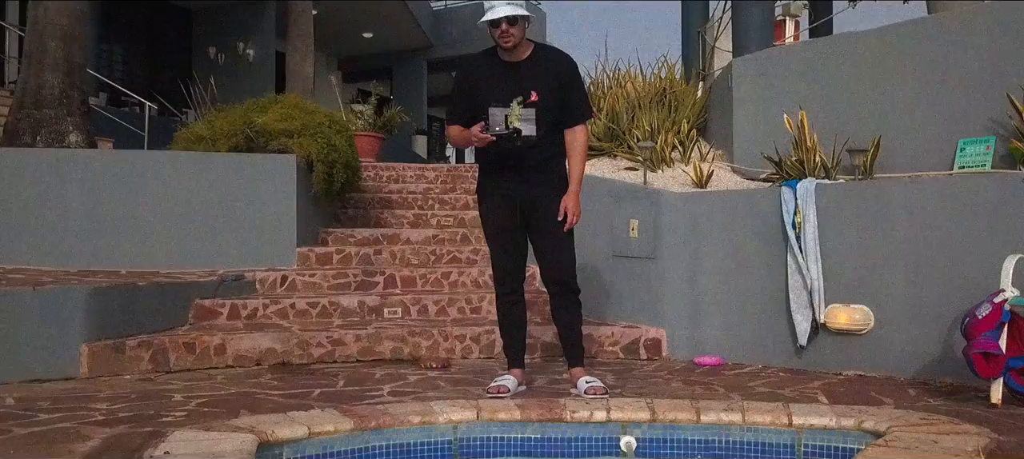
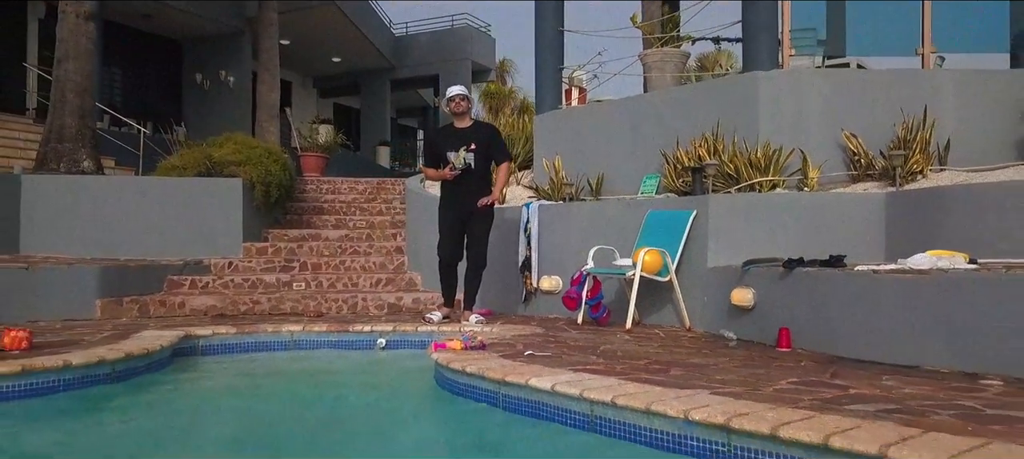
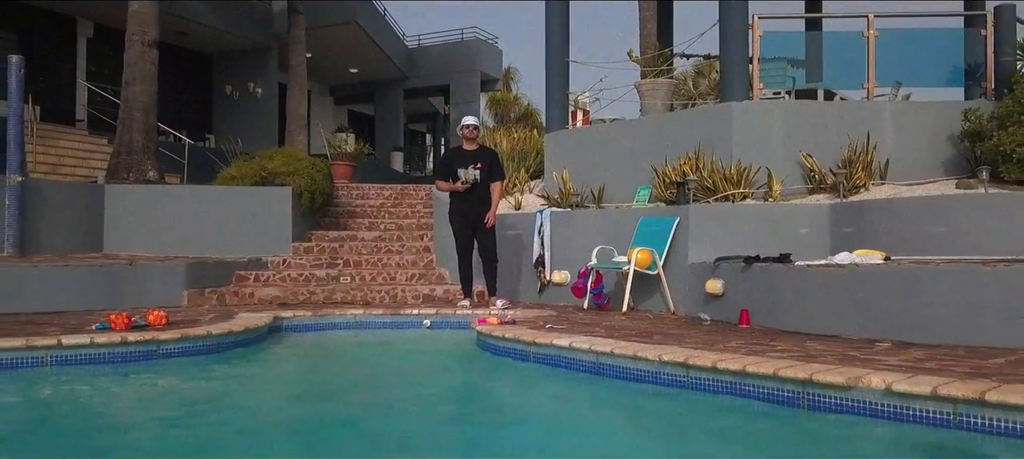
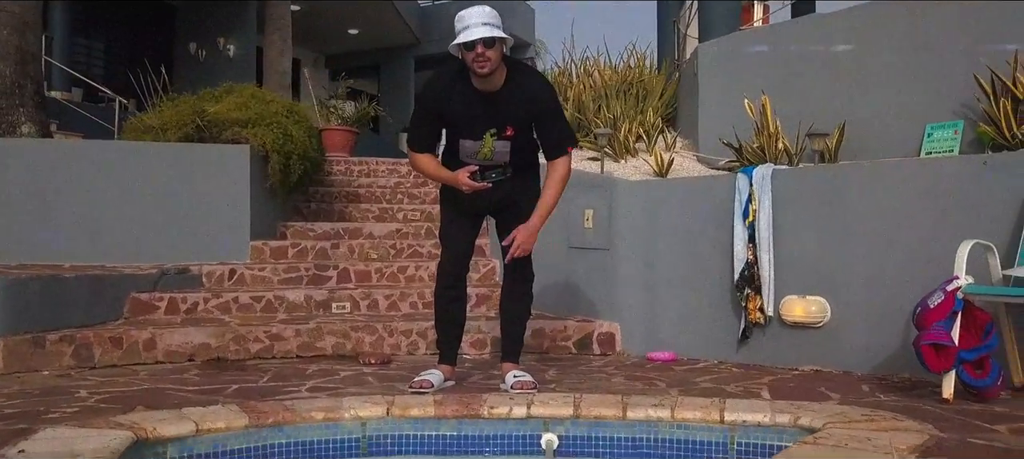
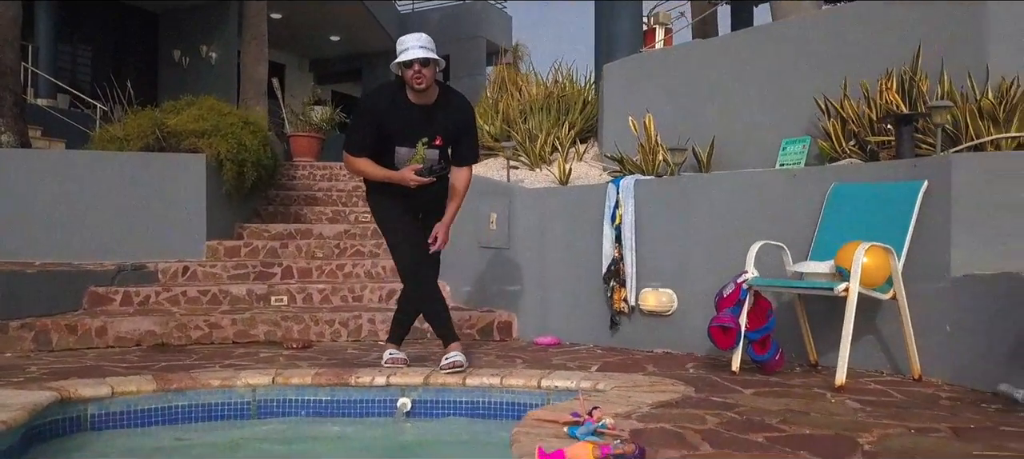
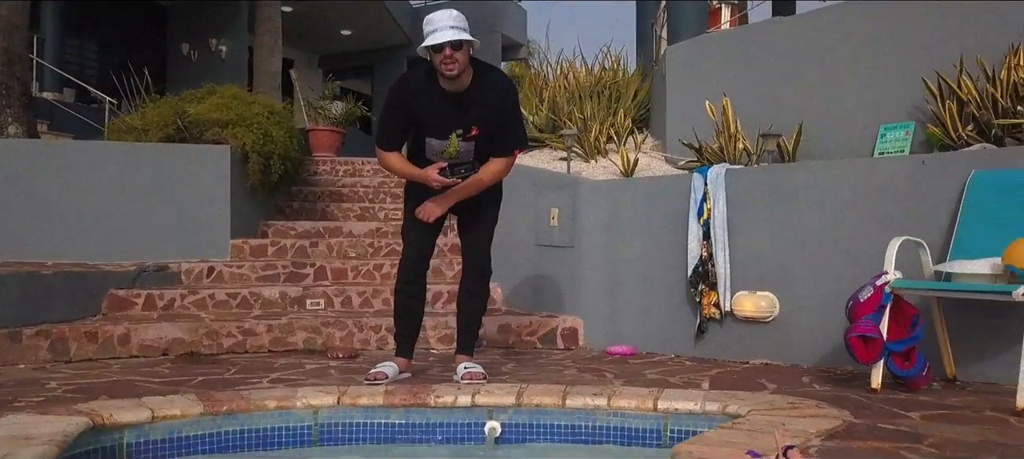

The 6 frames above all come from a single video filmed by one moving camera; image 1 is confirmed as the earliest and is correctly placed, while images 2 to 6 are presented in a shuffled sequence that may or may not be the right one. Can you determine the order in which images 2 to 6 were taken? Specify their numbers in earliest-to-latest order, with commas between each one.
4, 6, 5, 2, 3
